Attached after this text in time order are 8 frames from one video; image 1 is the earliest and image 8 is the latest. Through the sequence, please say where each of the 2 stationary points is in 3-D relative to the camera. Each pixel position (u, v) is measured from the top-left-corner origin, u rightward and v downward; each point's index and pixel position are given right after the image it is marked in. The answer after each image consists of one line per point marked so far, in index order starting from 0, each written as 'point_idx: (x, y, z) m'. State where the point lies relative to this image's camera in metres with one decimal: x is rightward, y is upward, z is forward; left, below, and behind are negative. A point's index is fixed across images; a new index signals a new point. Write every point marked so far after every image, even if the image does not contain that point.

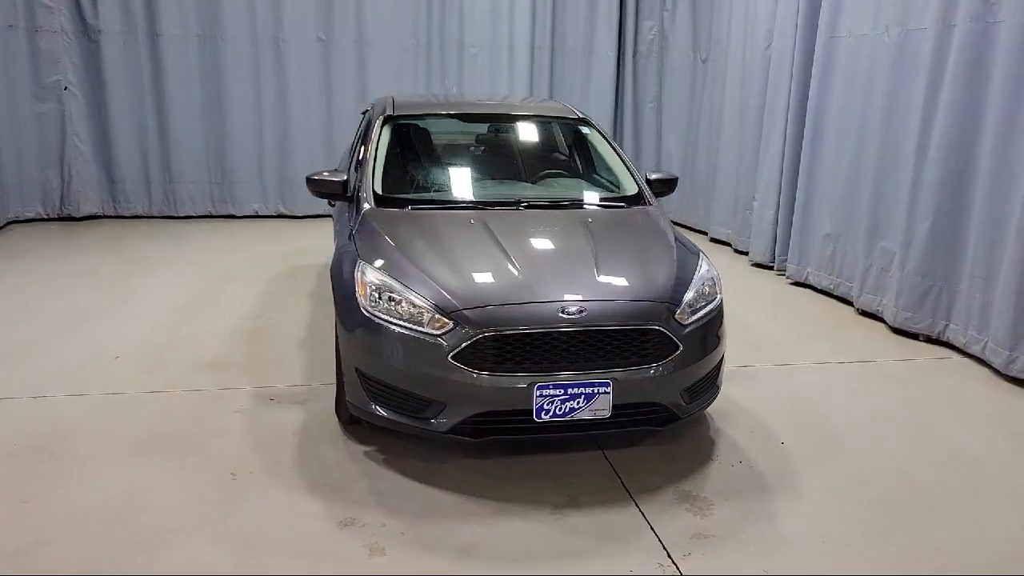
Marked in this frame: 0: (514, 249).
0: (0.0, +0.1, +2.9) m
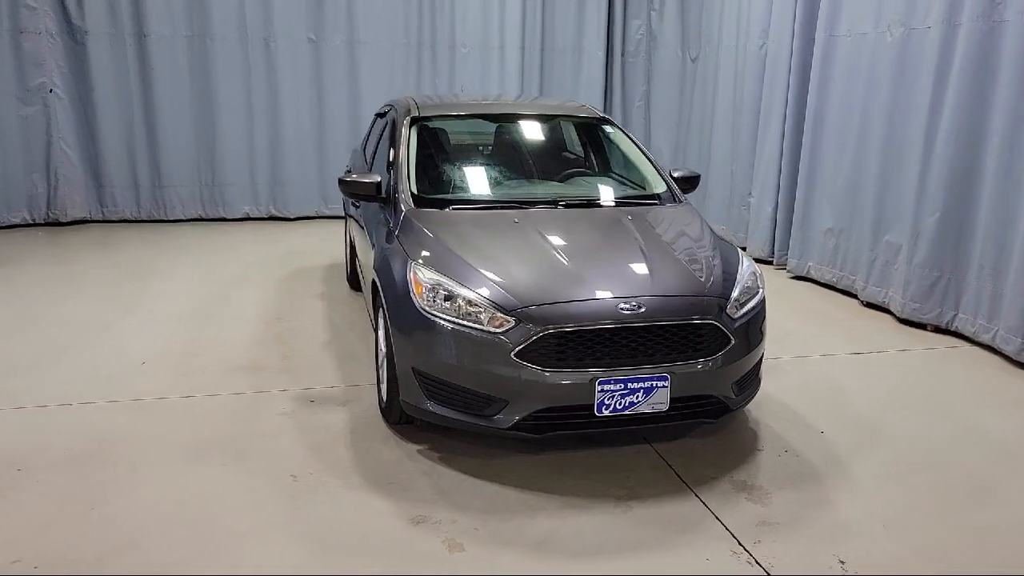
0: (+0.2, +0.1, +3.0) m
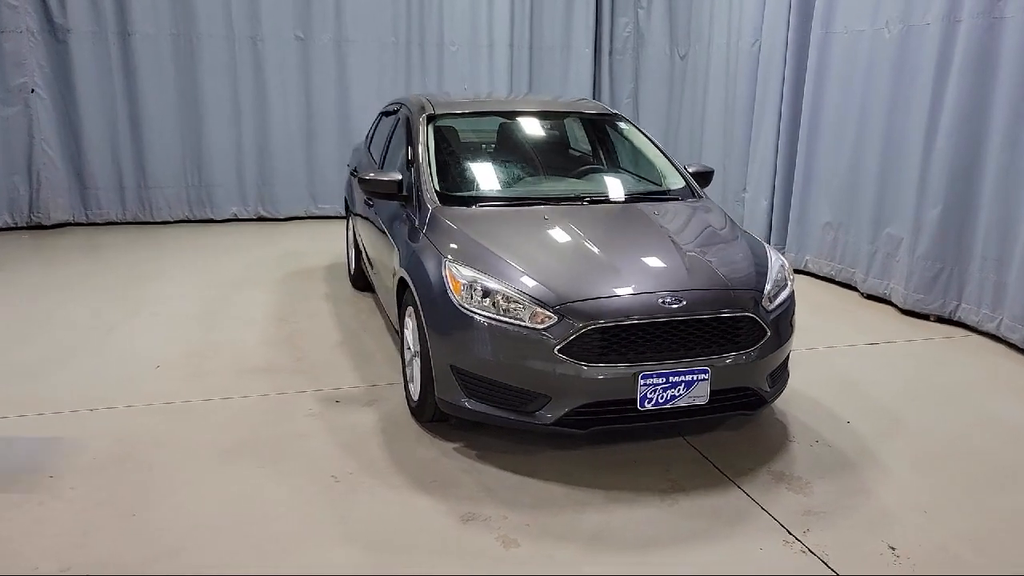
0: (+0.3, +0.2, +3.0) m
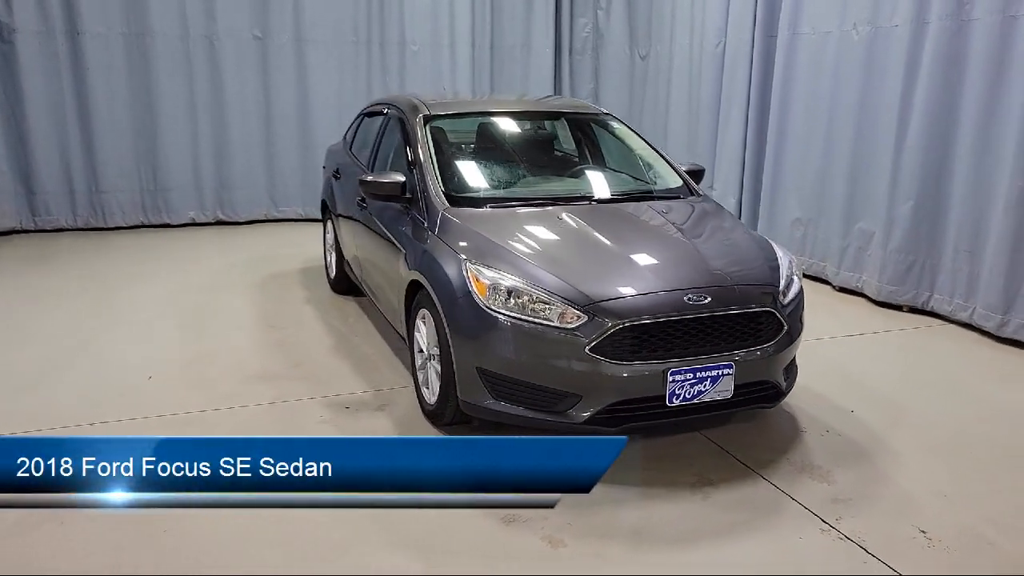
0: (+0.4, +0.2, +3.0) m
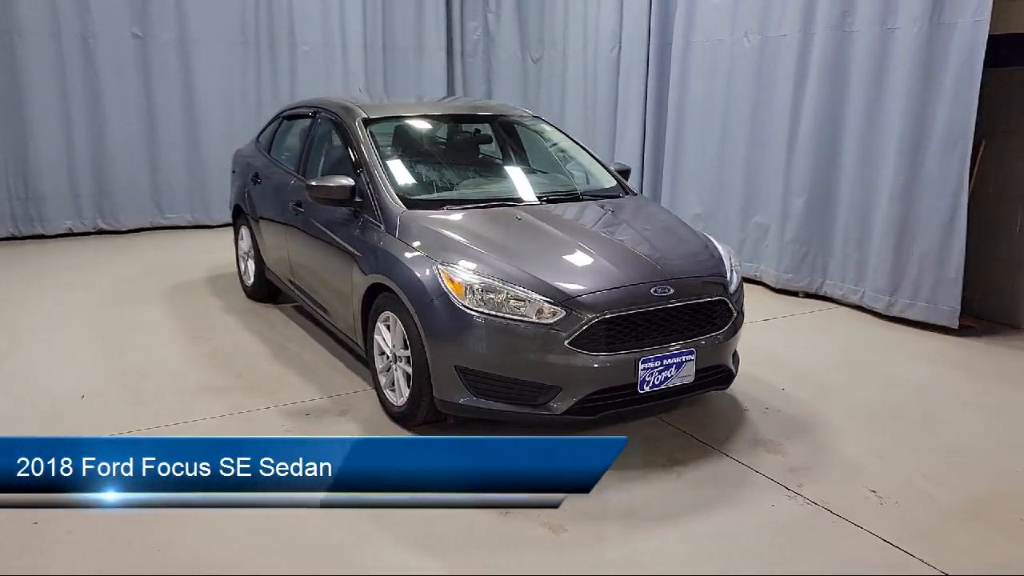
0: (+0.2, +0.2, +3.1) m
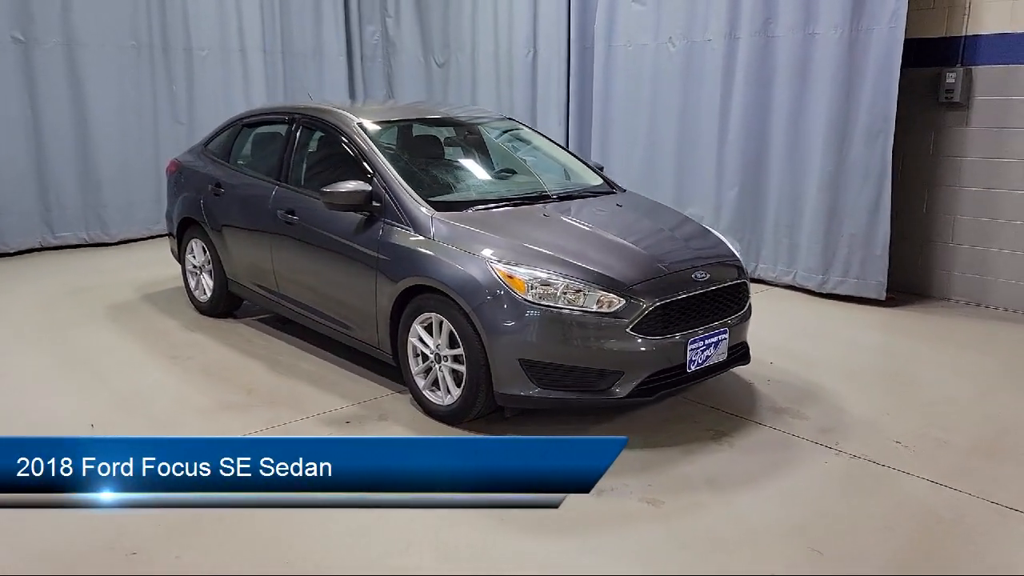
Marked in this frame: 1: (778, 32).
0: (+0.4, +0.2, +3.3) m
1: (+1.7, +1.7, +5.2) m
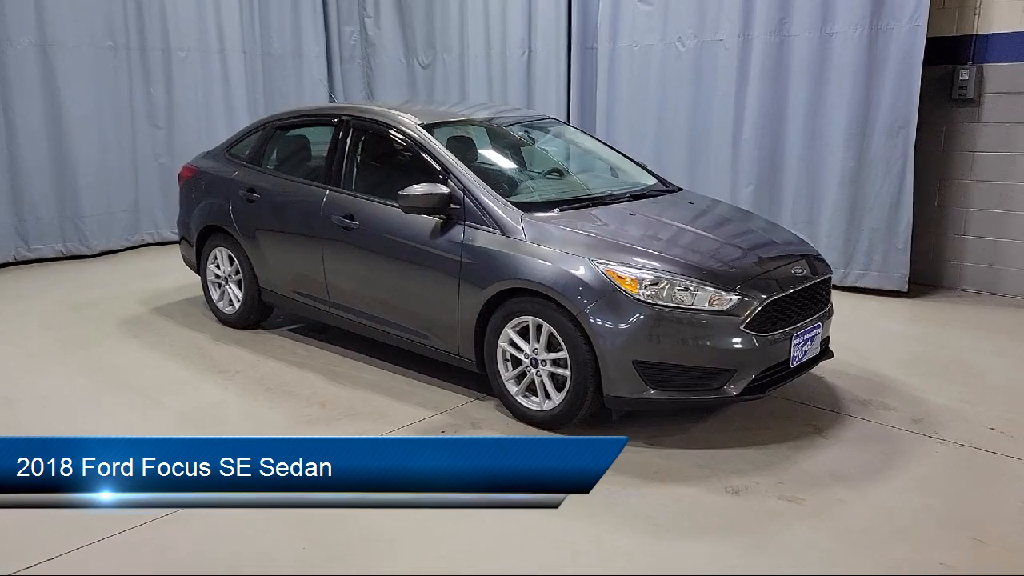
0: (+0.7, +0.2, +3.3) m
1: (+1.9, +1.7, +5.3) m
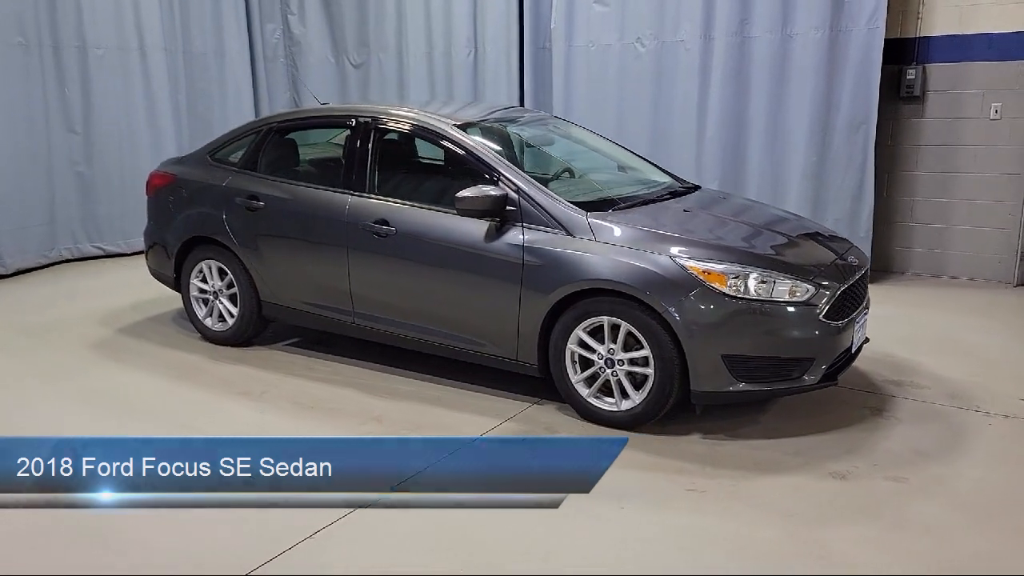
0: (+0.9, +0.2, +3.4) m
1: (+1.7, +1.8, +5.6) m
